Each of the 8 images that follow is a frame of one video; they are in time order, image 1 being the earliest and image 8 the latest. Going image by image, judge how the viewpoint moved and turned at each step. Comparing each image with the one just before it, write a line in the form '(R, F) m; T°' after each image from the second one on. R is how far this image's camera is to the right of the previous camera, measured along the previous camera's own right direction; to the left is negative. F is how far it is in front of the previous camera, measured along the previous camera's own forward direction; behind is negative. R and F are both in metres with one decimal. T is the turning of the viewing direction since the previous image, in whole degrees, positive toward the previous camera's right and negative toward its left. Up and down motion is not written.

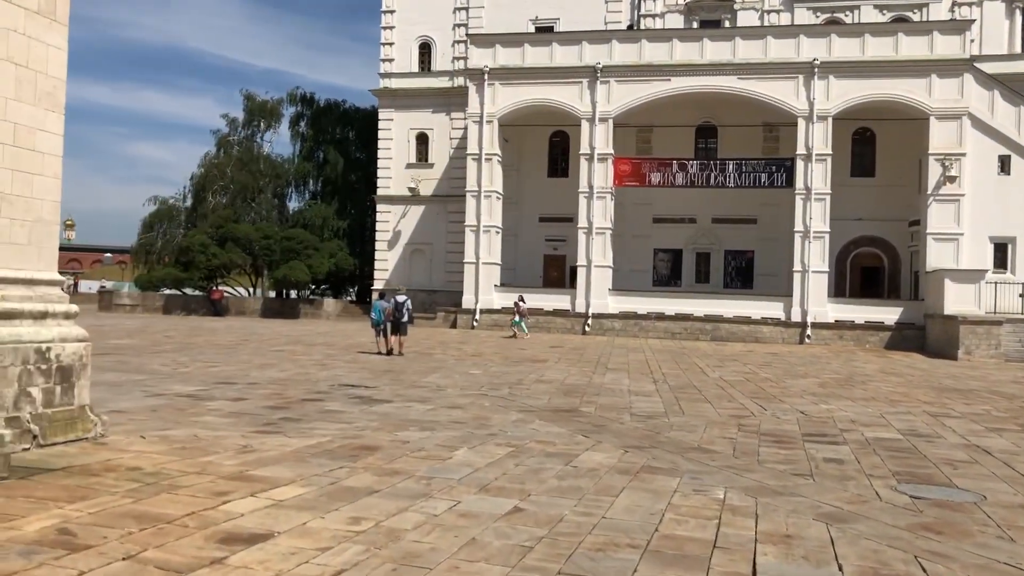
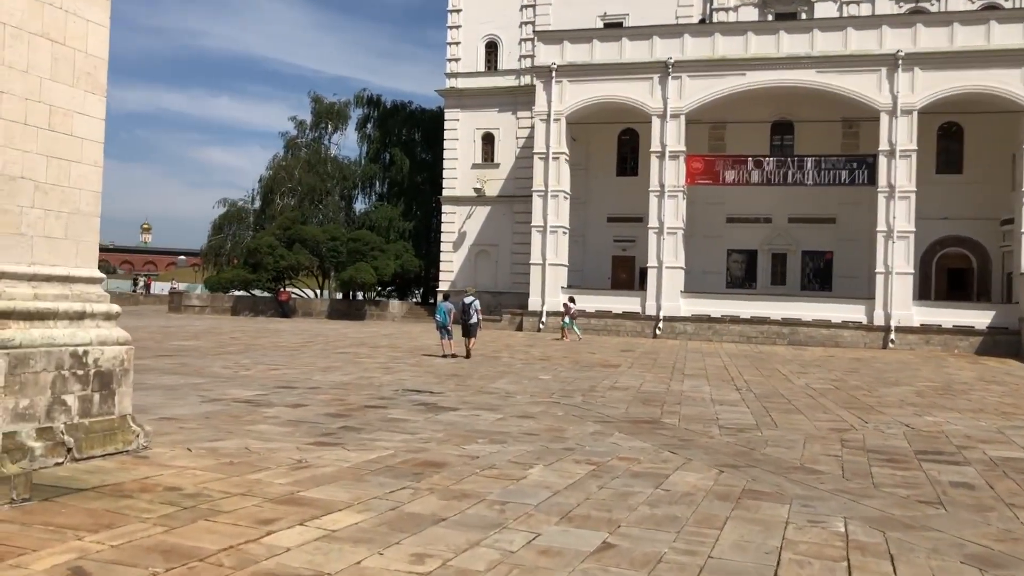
(-0.1, +0.7) m; -4°
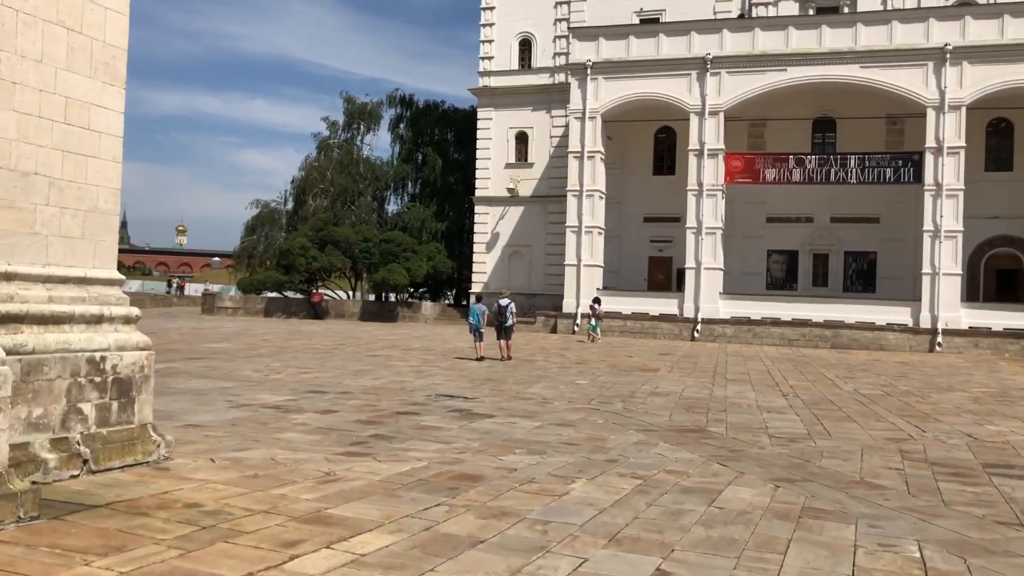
(0.0, +0.4) m; -2°
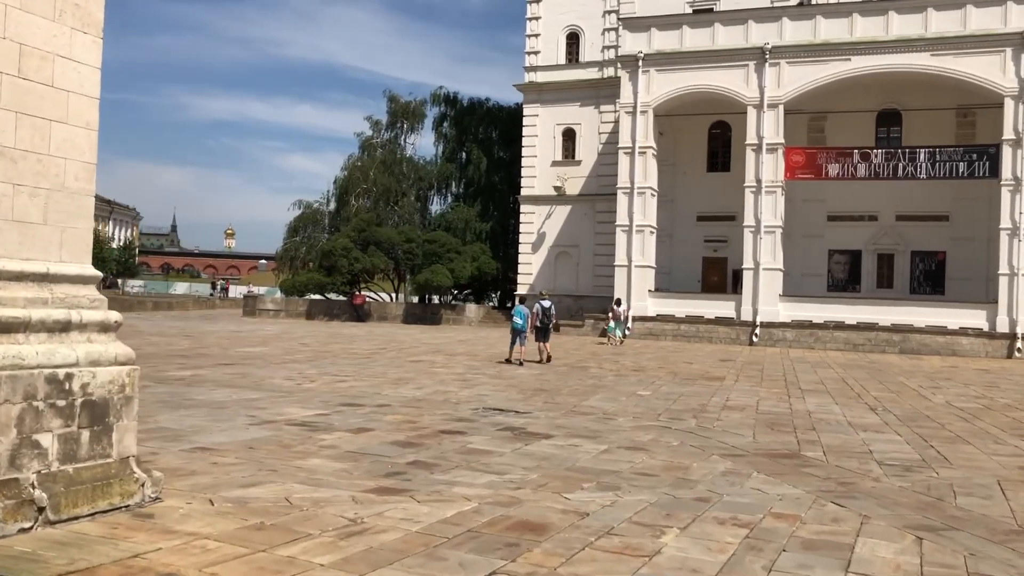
(-0.2, +1.2) m; -3°
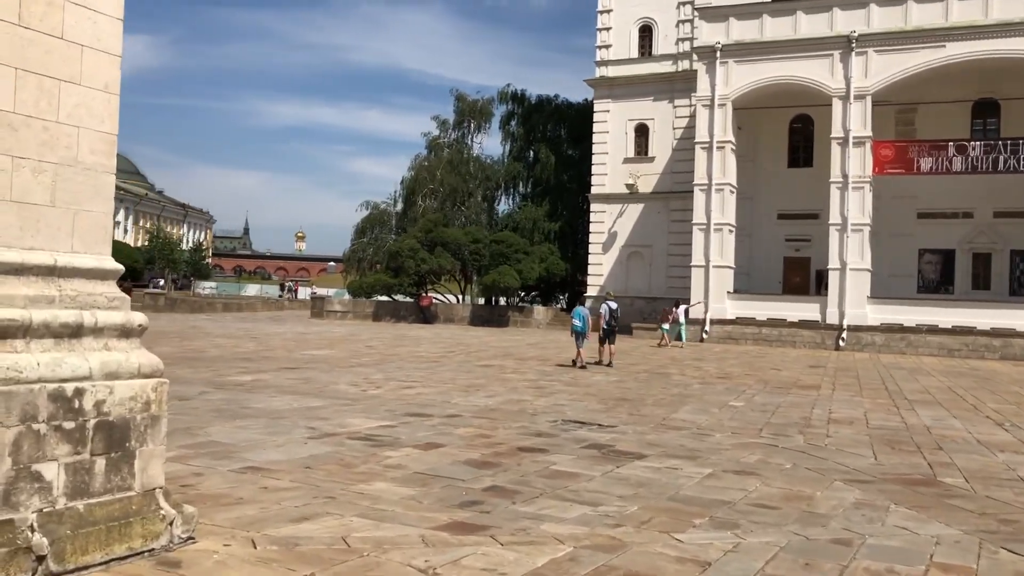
(-0.2, +0.9) m; -4°
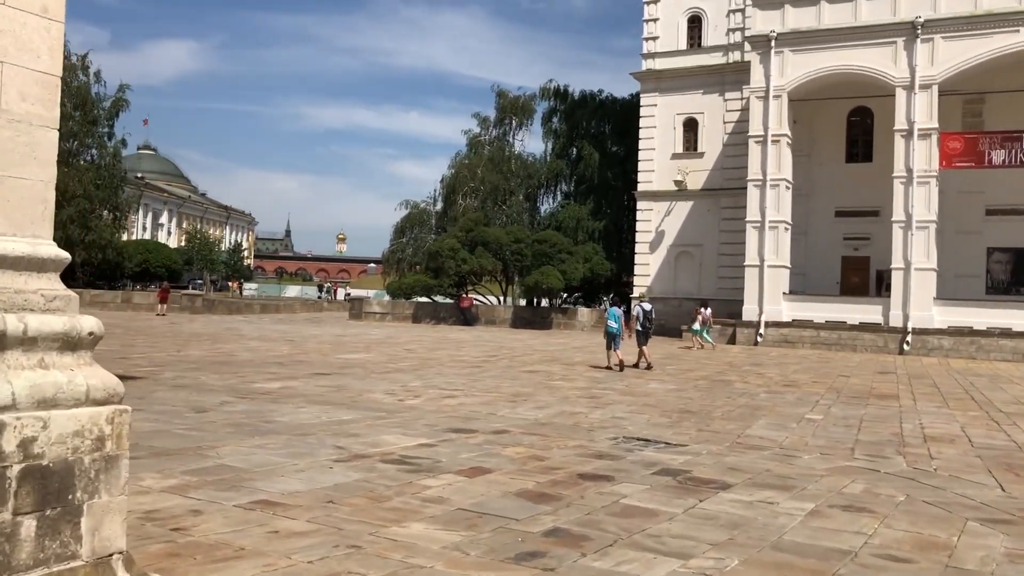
(-0.1, +1.0) m; -2°
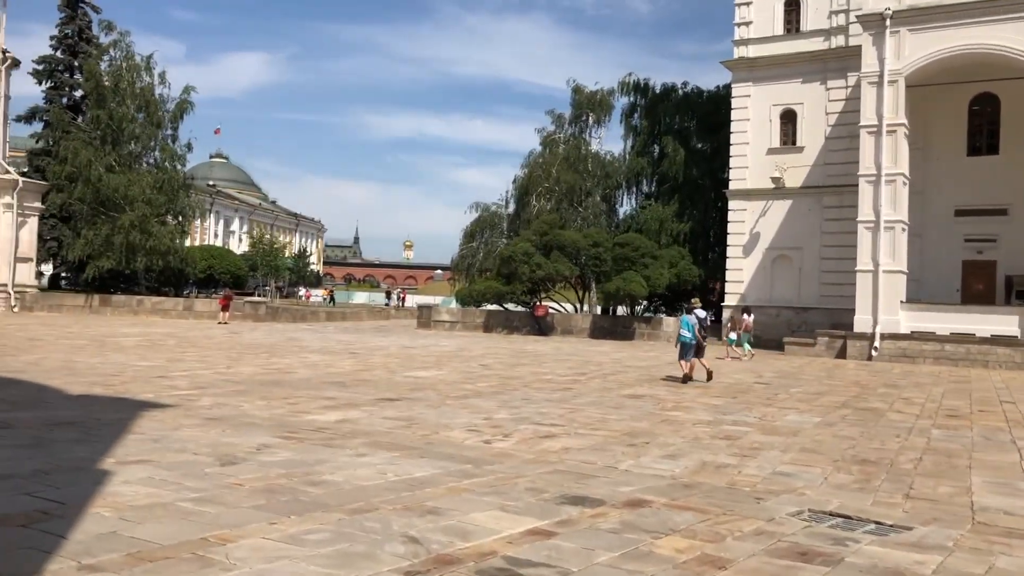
(-0.4, +2.3) m; -4°
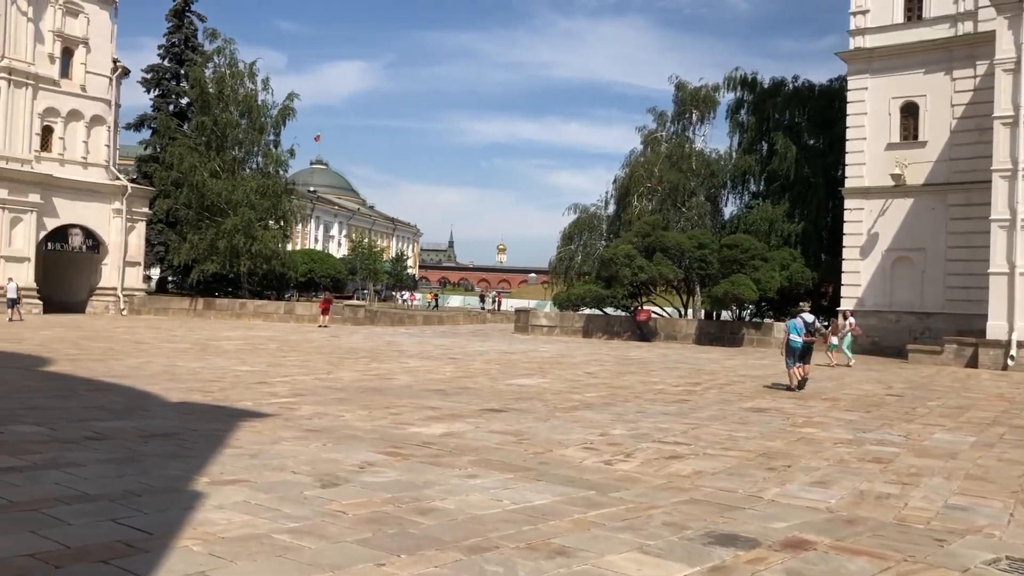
(-0.2, +0.7) m; -6°
